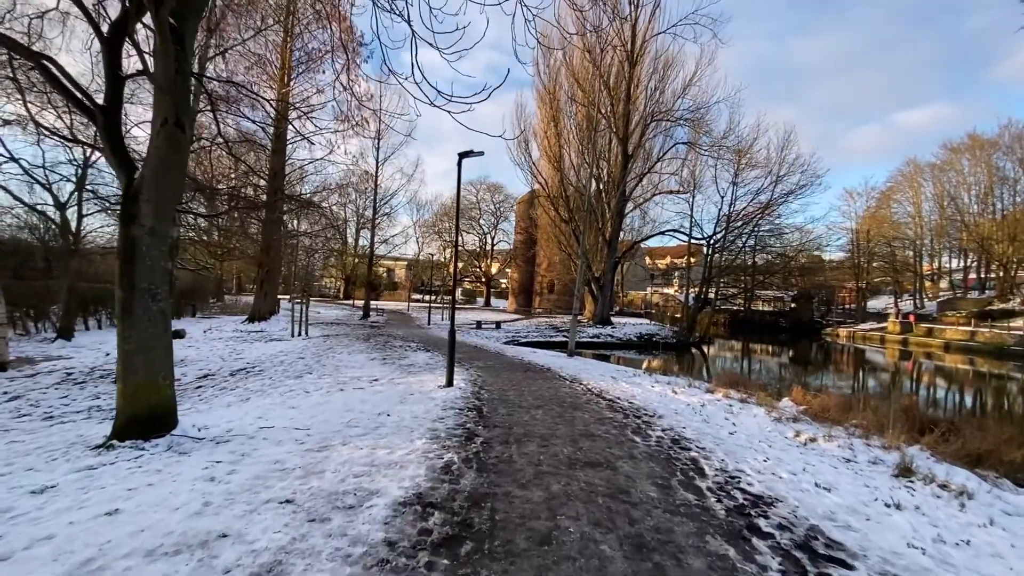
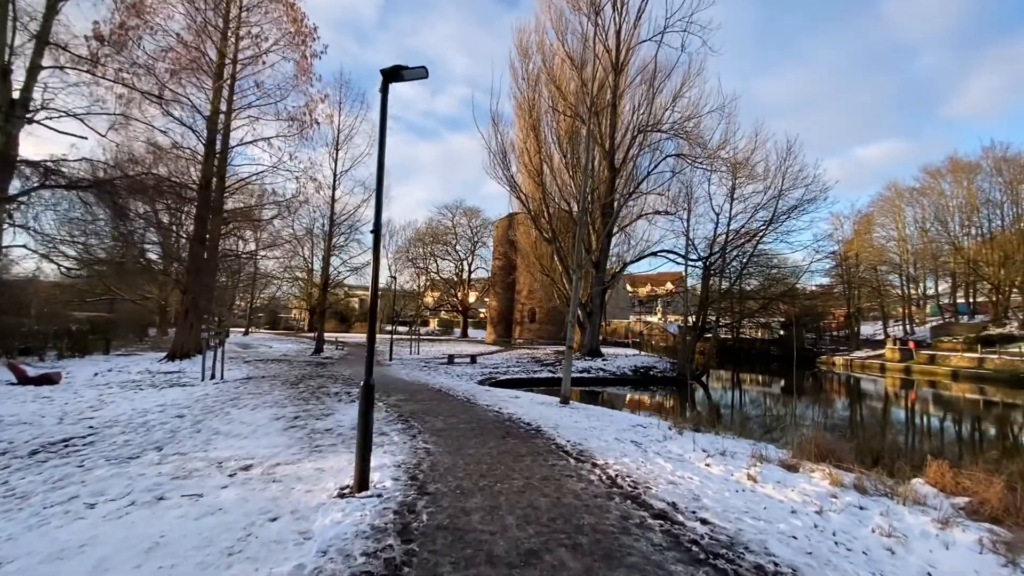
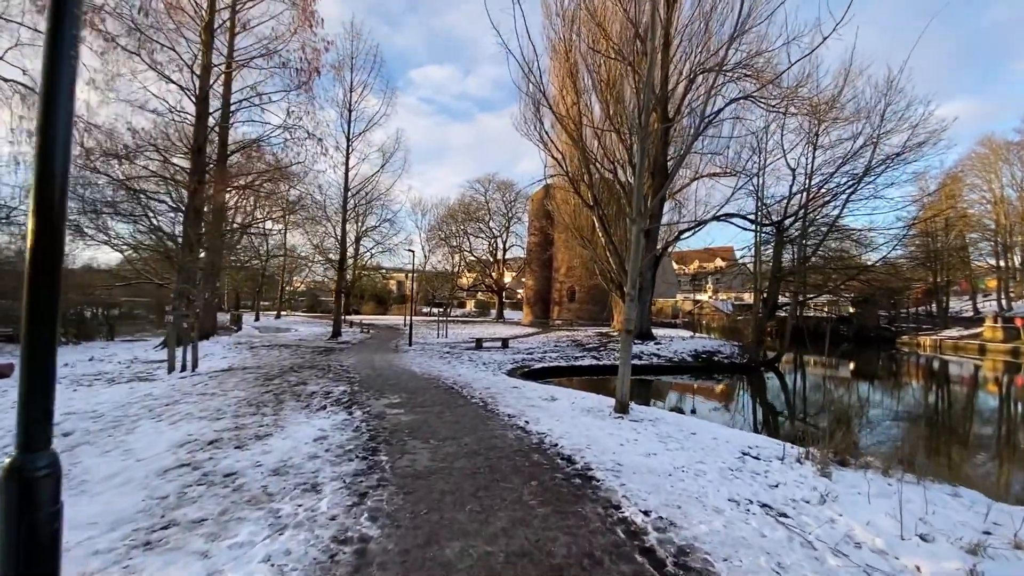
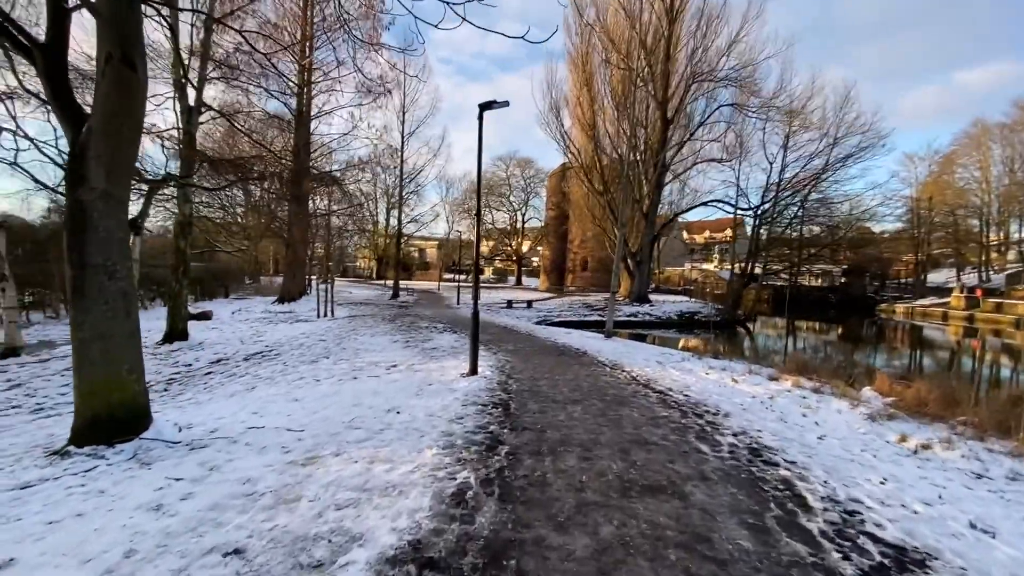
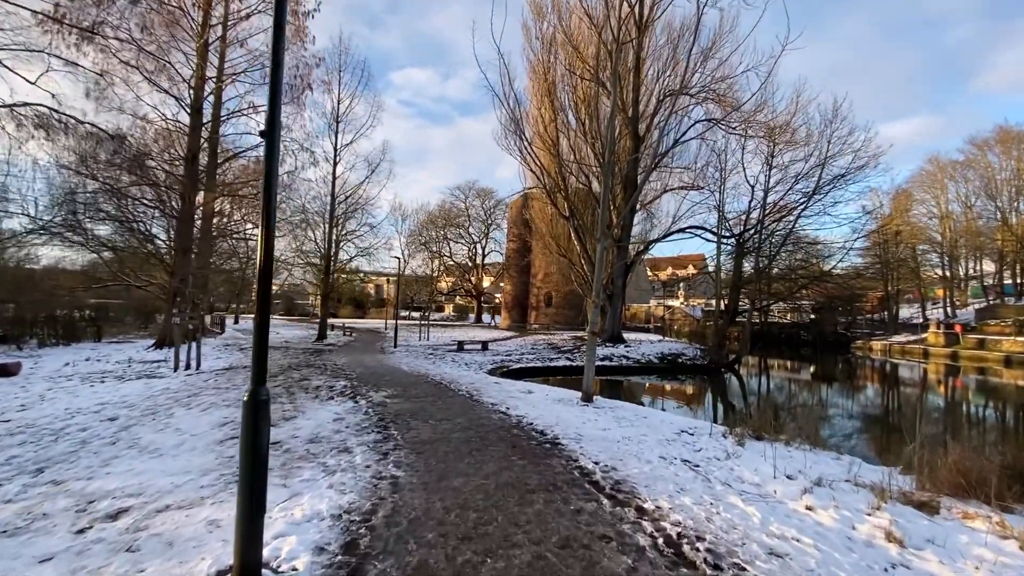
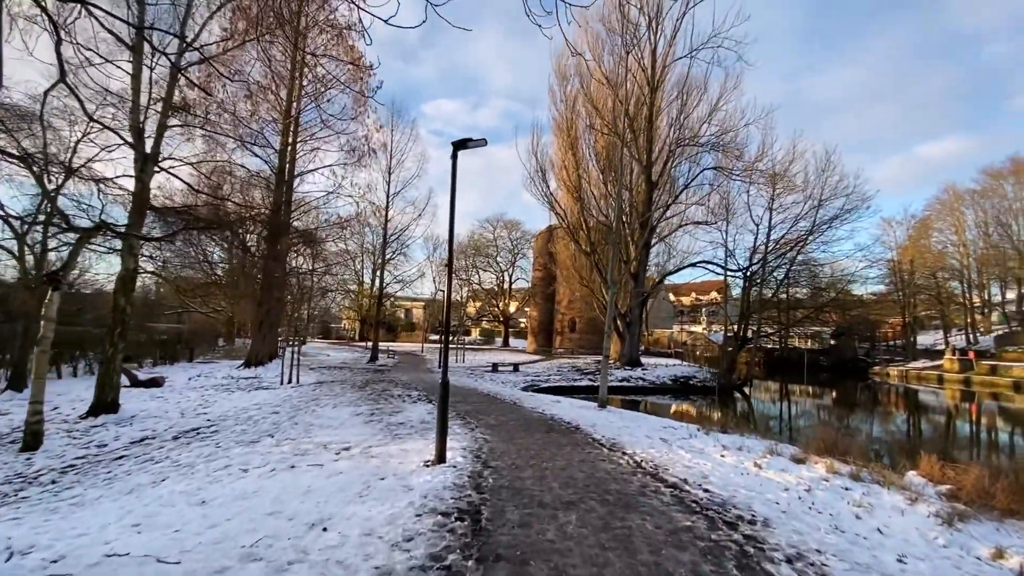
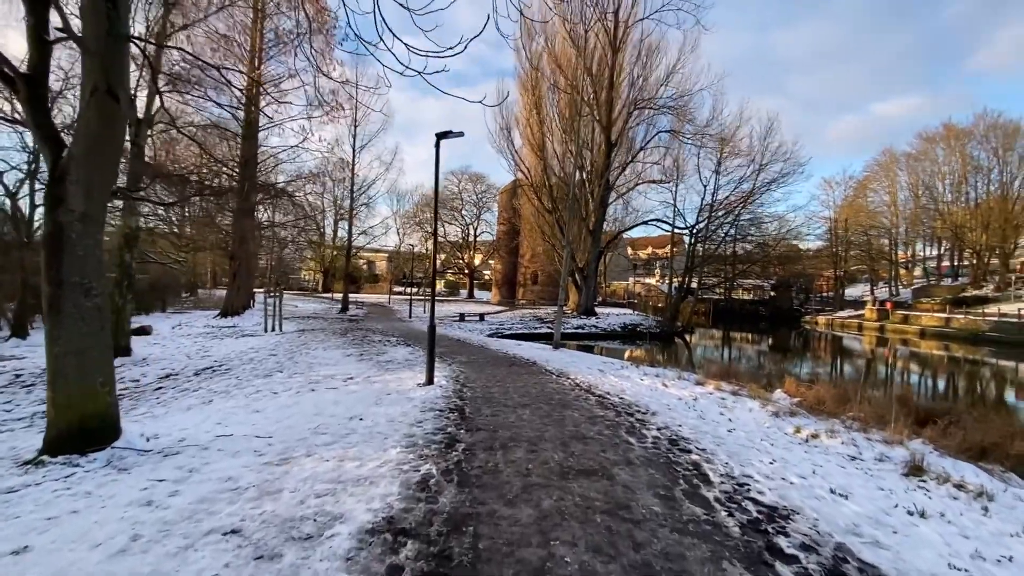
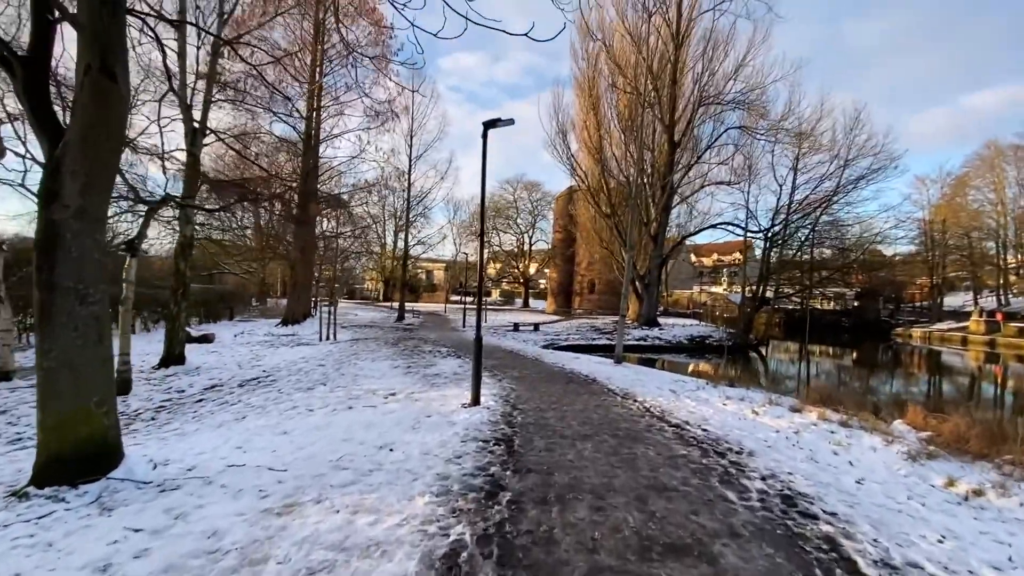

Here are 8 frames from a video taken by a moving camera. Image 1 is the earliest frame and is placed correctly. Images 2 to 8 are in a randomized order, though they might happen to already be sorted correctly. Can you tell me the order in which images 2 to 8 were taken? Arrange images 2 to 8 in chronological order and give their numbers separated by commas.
7, 4, 8, 6, 2, 5, 3
